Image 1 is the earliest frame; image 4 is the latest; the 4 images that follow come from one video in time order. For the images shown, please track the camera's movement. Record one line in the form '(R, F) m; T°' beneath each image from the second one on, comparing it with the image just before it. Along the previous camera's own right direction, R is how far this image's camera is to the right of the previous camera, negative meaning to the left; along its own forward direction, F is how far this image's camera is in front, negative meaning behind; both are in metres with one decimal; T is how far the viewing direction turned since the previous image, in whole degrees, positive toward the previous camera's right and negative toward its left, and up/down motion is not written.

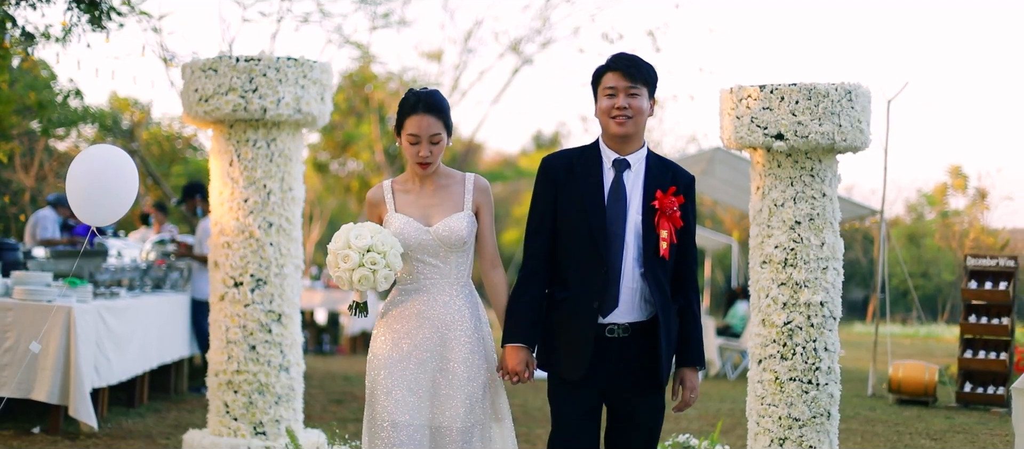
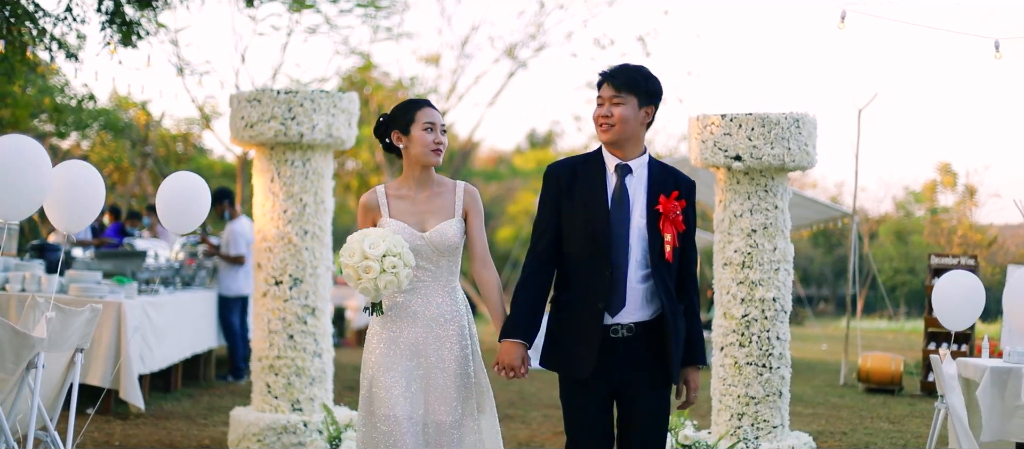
(0.0, -0.8) m; 0°
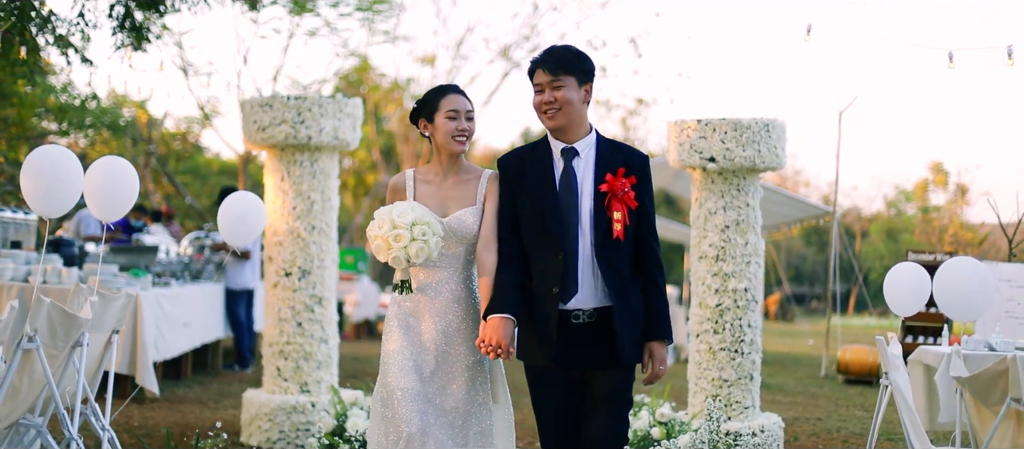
(0.0, -0.4) m; 0°
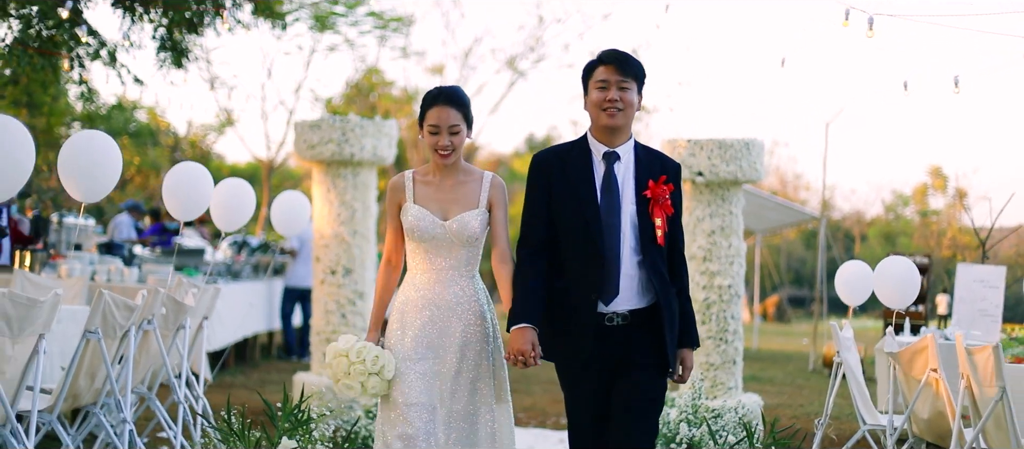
(-0.1, -0.9) m; 0°
